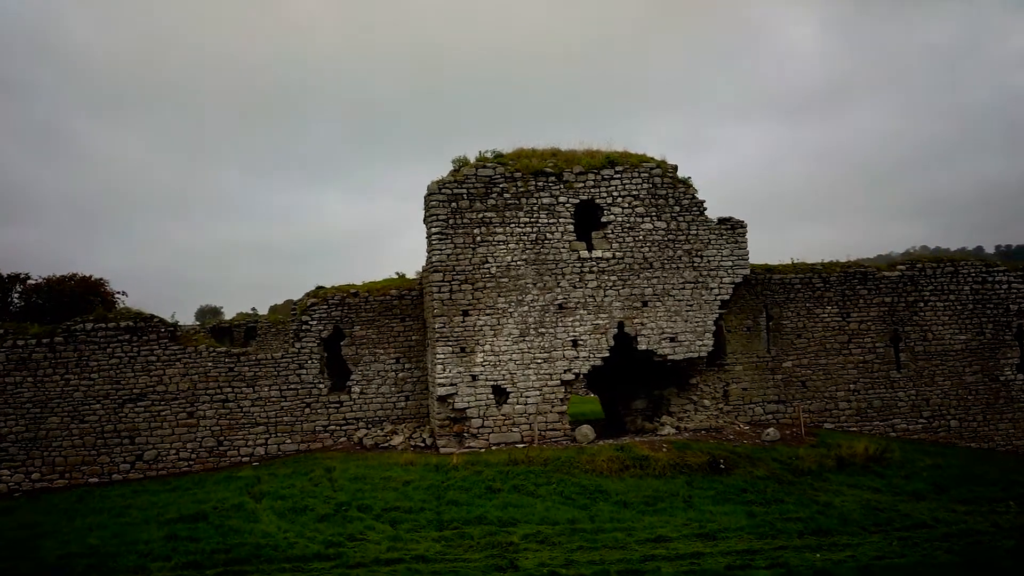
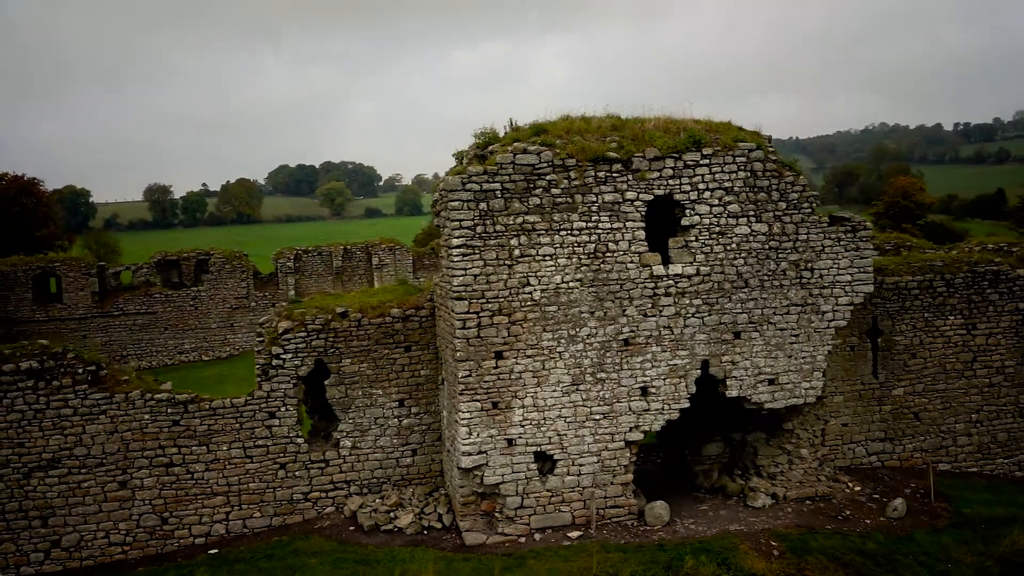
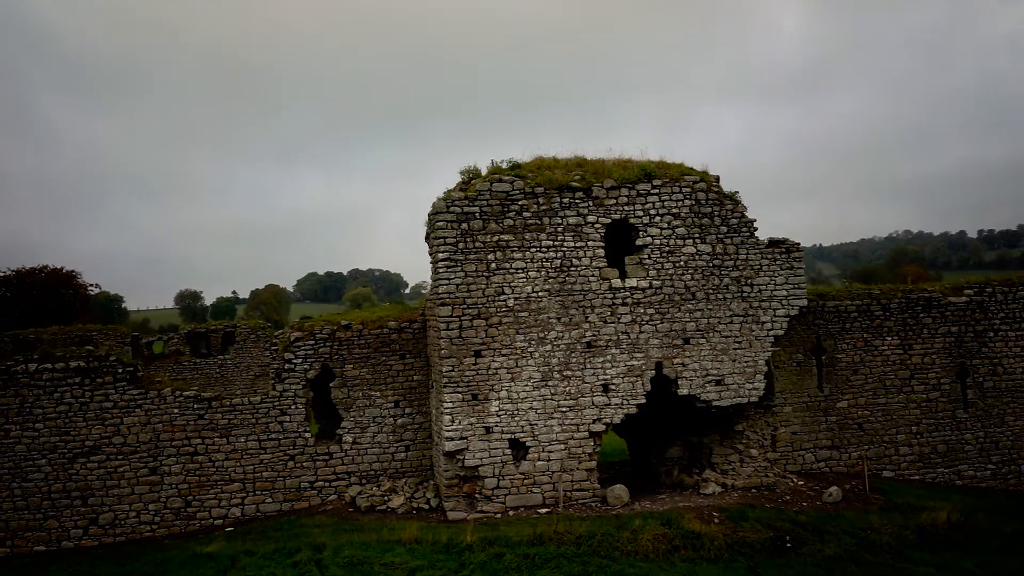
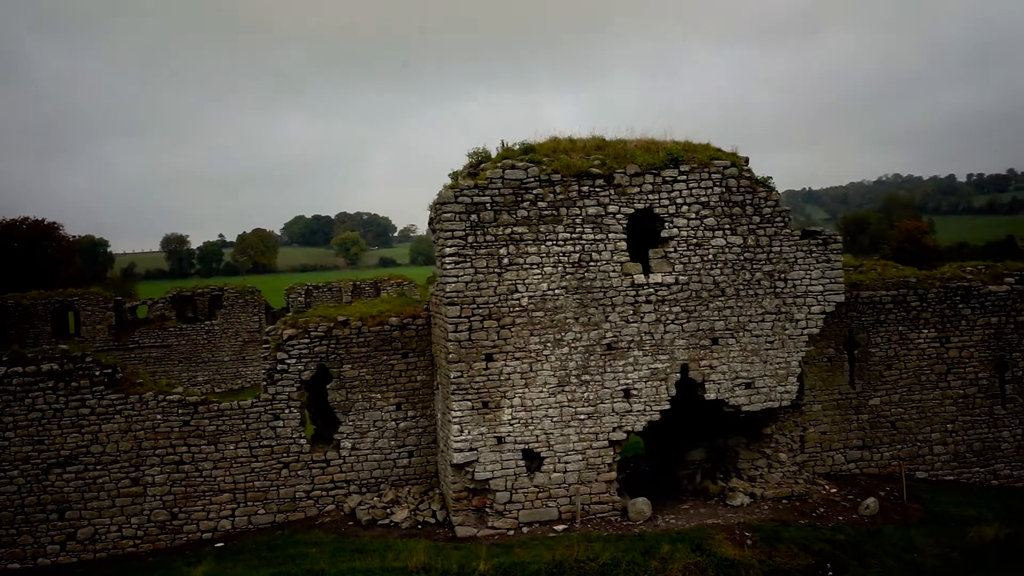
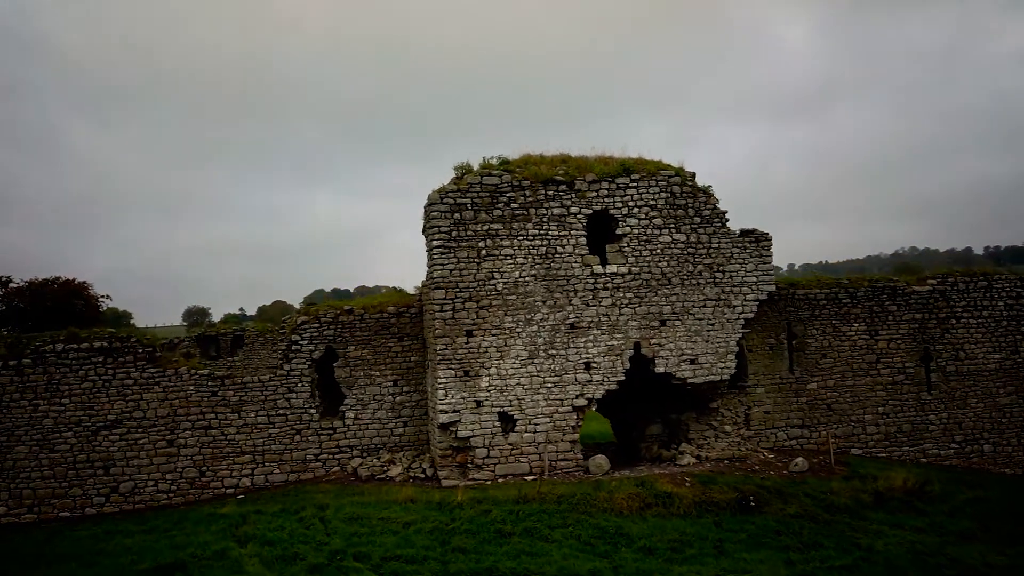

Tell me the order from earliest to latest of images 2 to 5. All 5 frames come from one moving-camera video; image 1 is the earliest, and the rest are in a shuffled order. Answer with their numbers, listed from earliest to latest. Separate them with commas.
5, 3, 4, 2
